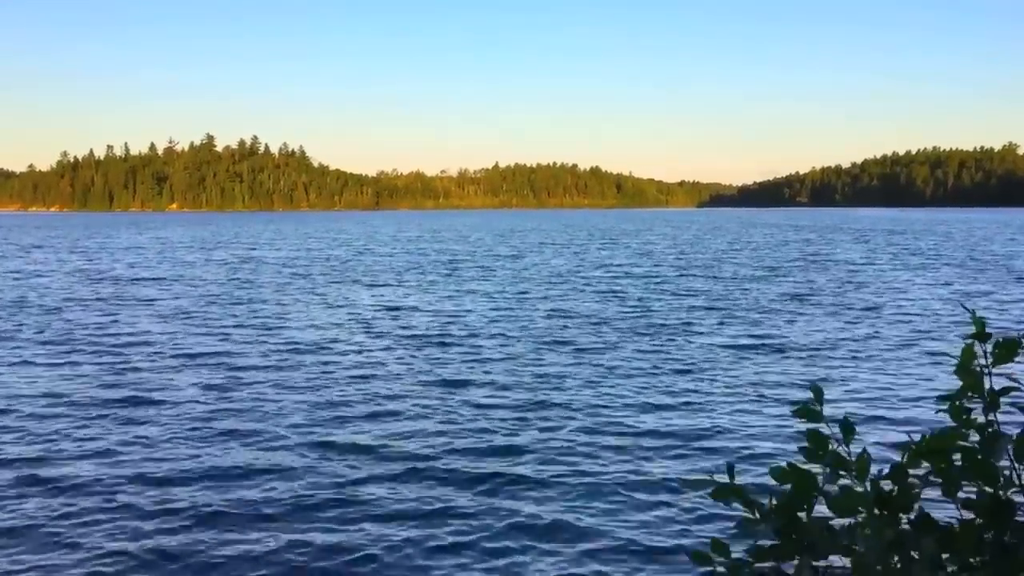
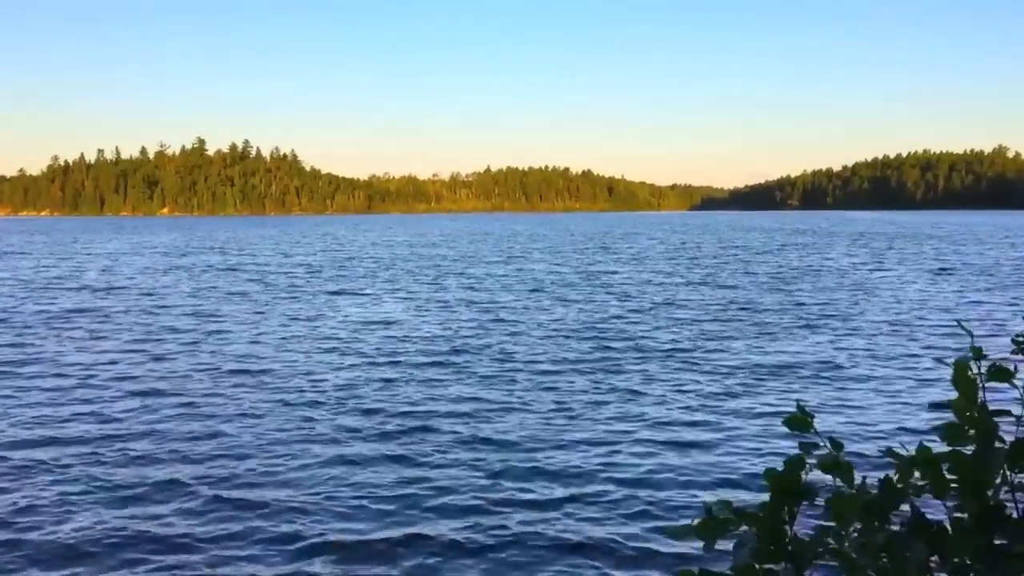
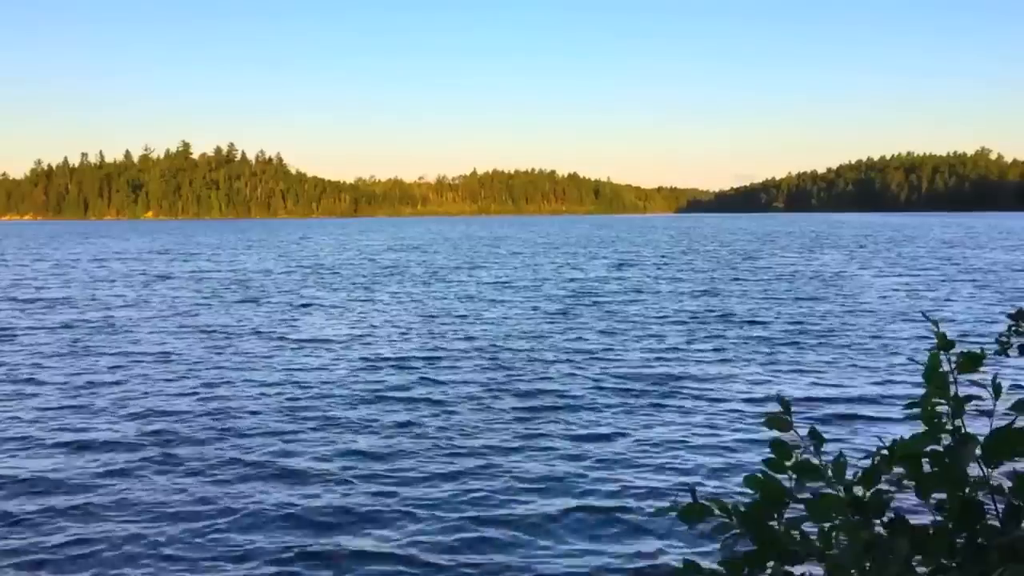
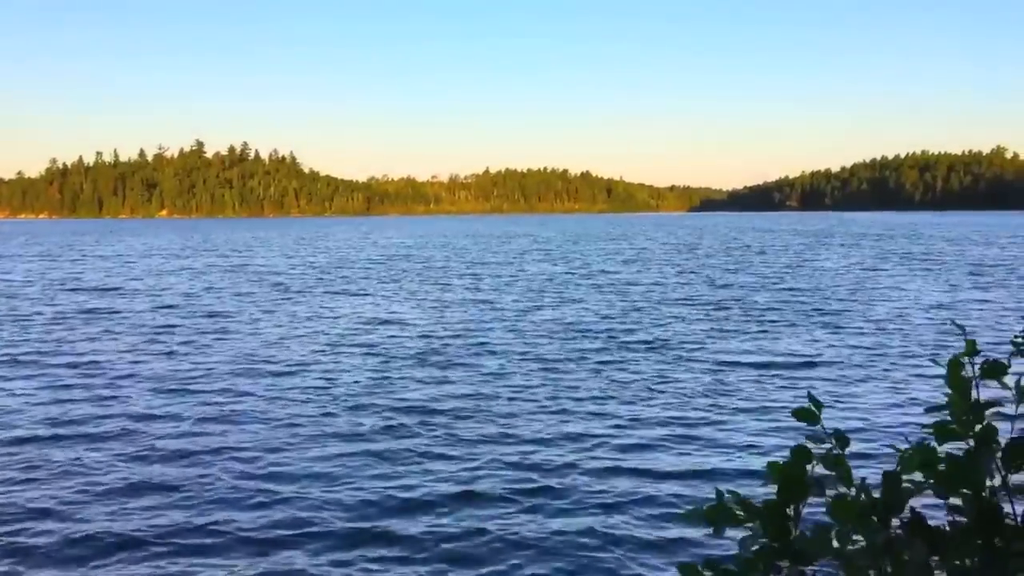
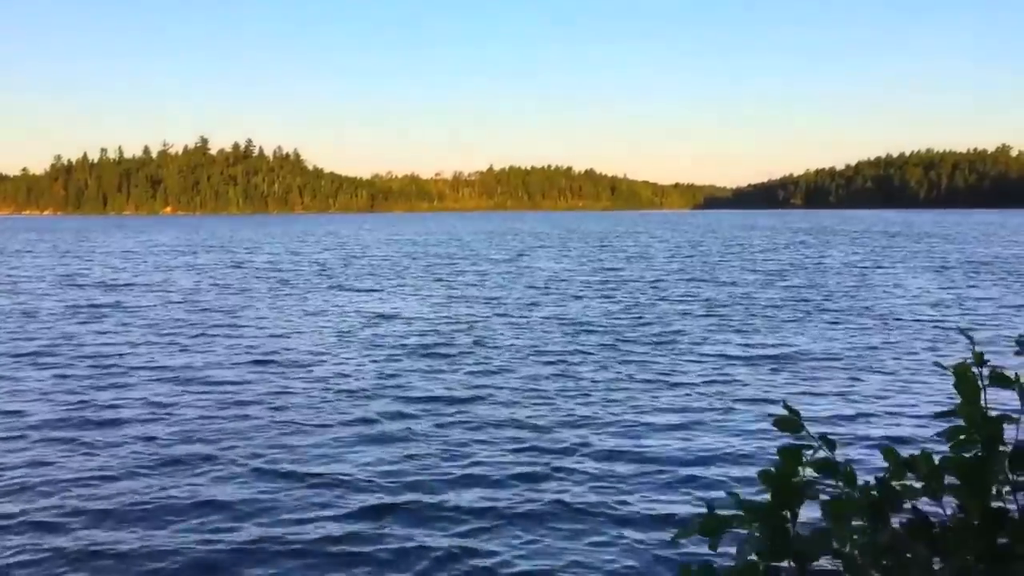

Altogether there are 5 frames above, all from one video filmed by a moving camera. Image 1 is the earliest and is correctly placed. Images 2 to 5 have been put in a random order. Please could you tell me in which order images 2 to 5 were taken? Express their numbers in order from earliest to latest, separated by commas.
5, 4, 2, 3
